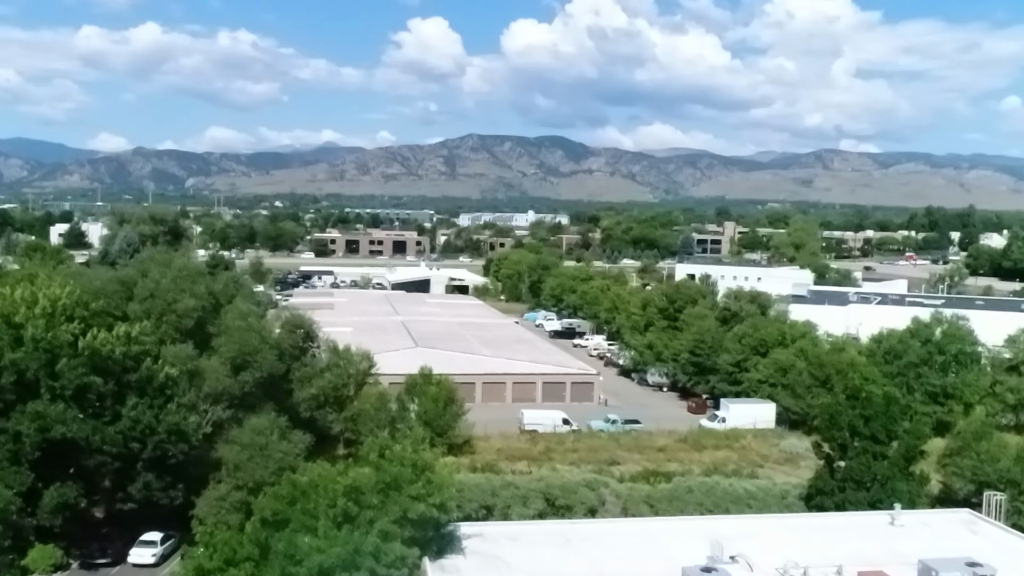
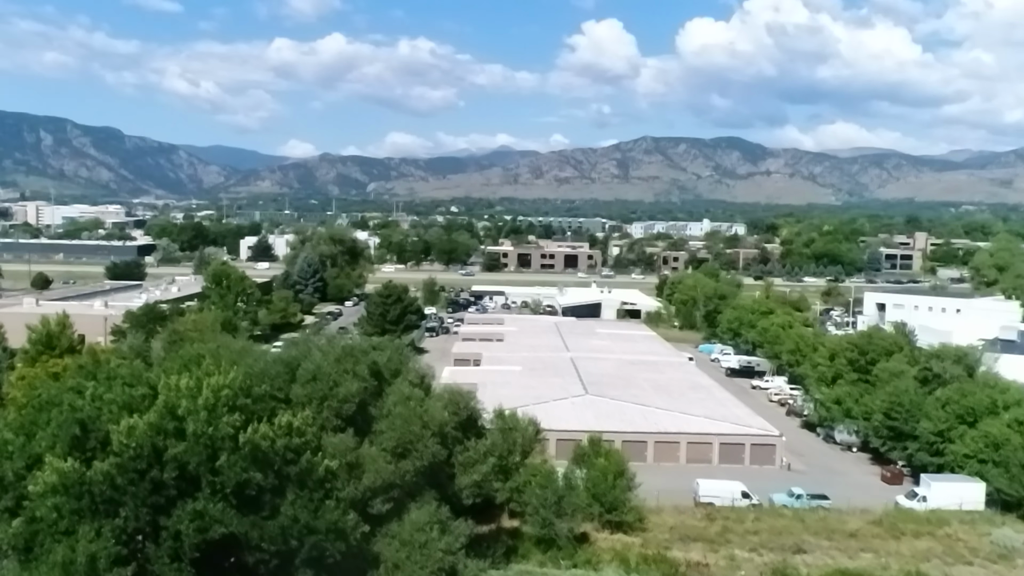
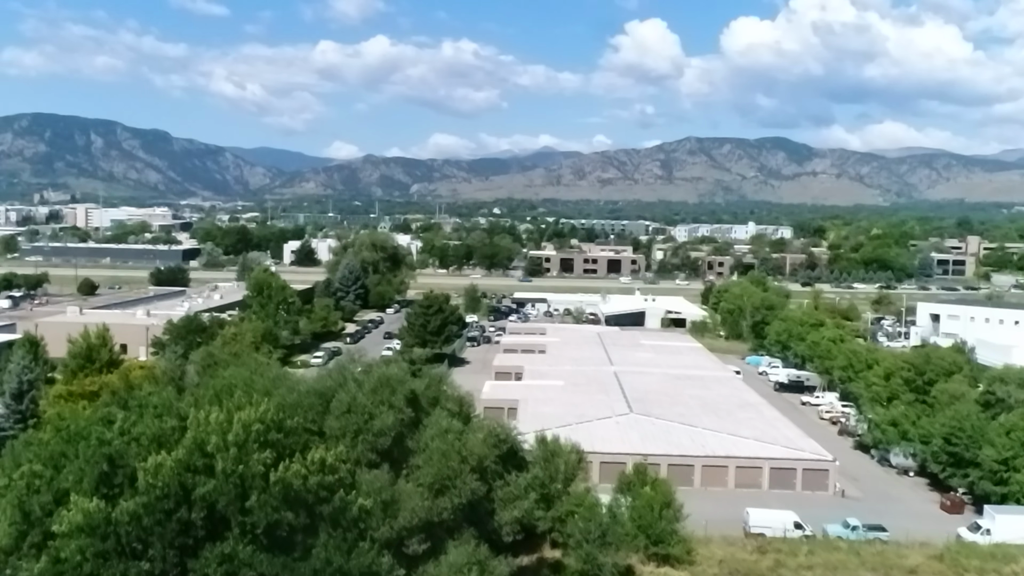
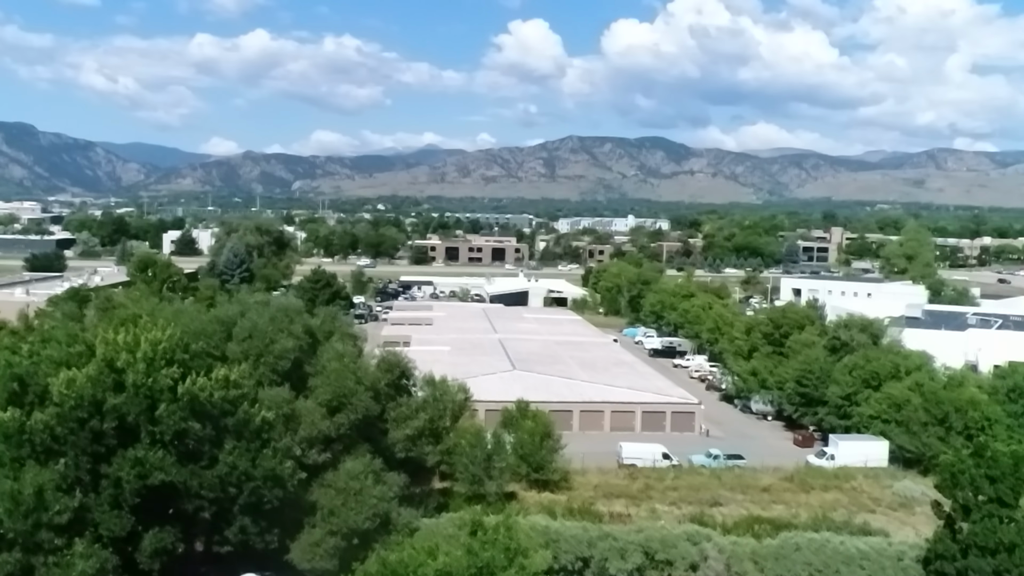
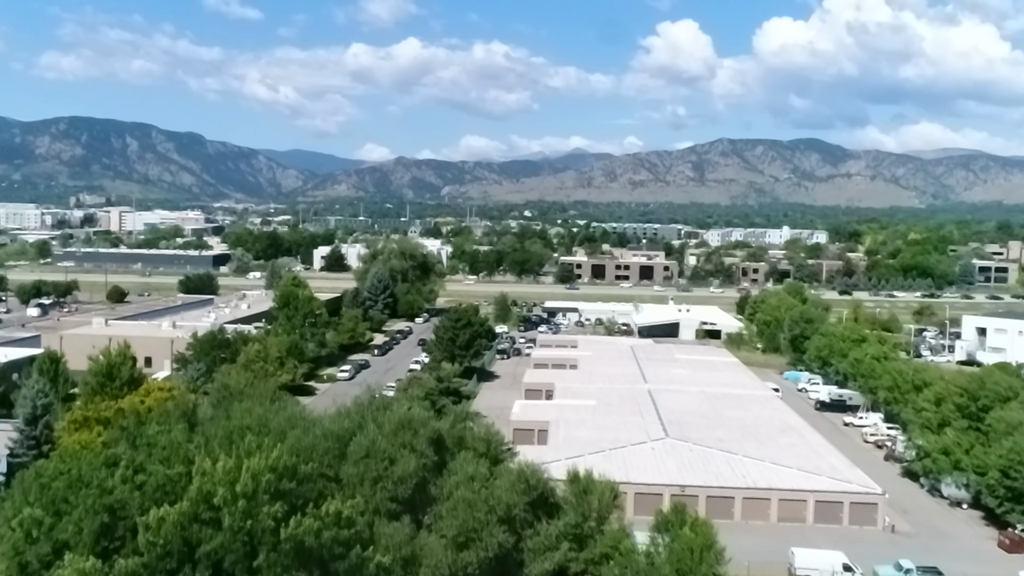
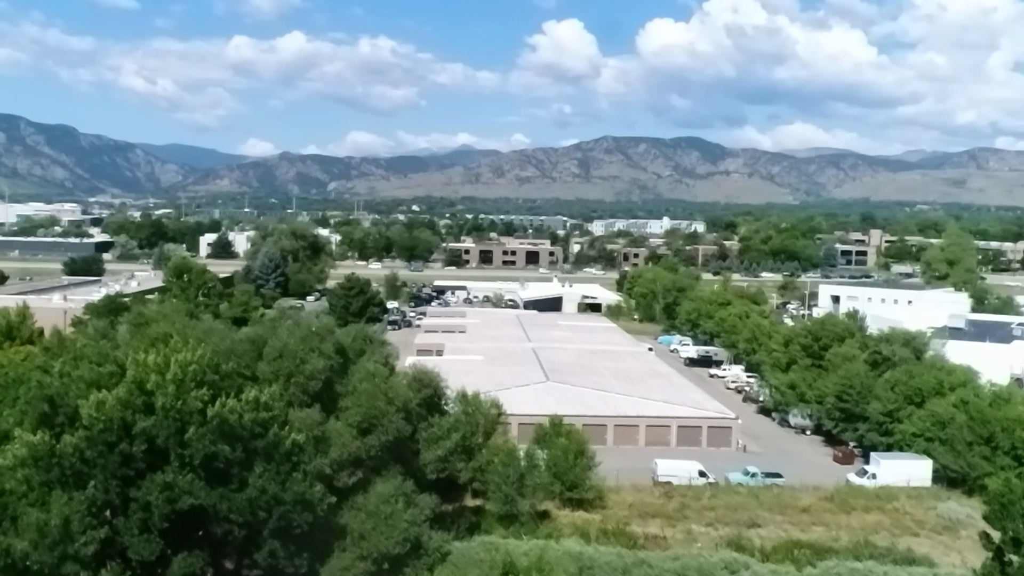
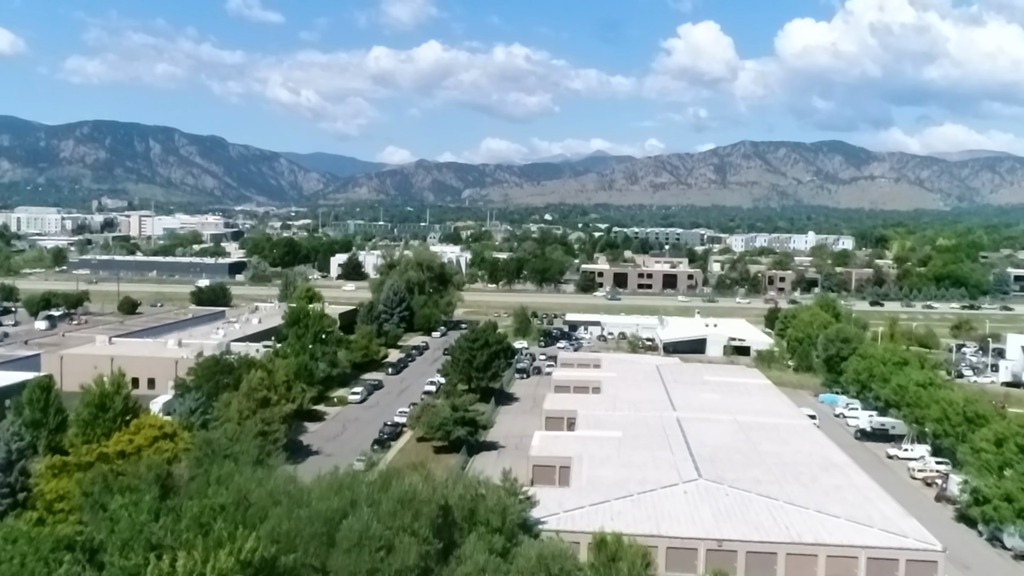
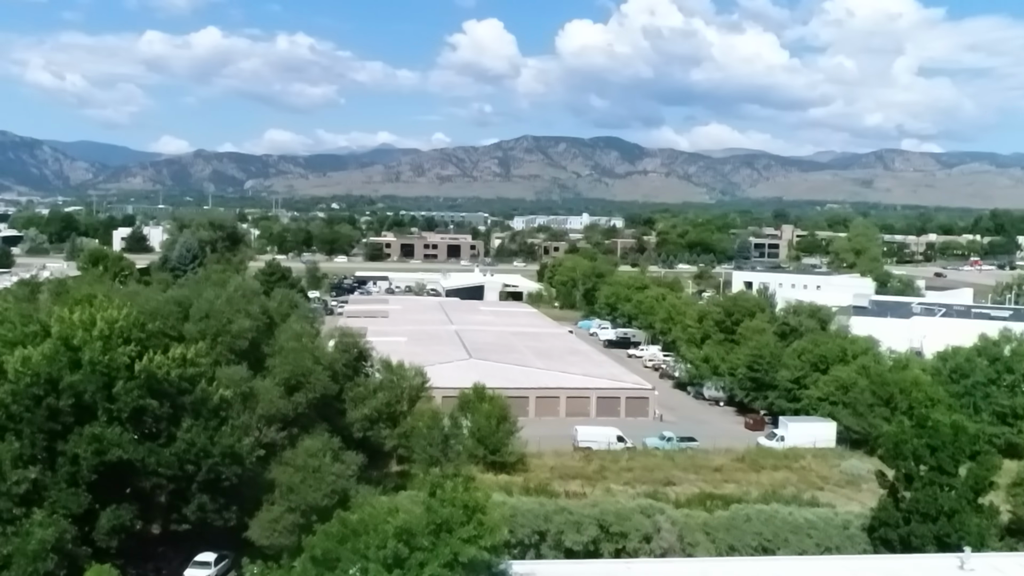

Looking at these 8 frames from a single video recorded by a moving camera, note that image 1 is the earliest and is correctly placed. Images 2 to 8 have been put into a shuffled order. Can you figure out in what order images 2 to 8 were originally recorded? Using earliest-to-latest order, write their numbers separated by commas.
8, 4, 6, 2, 3, 5, 7
